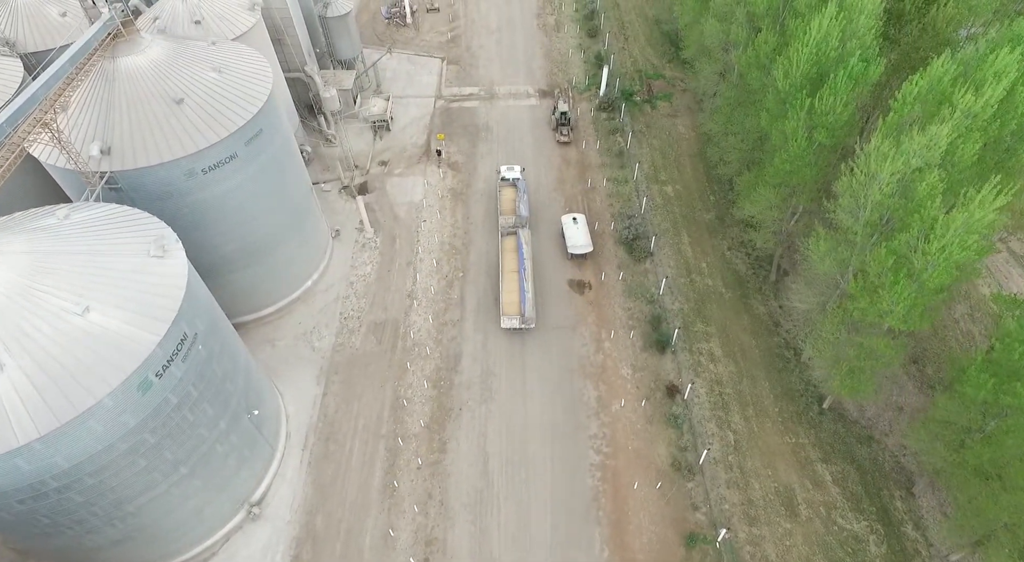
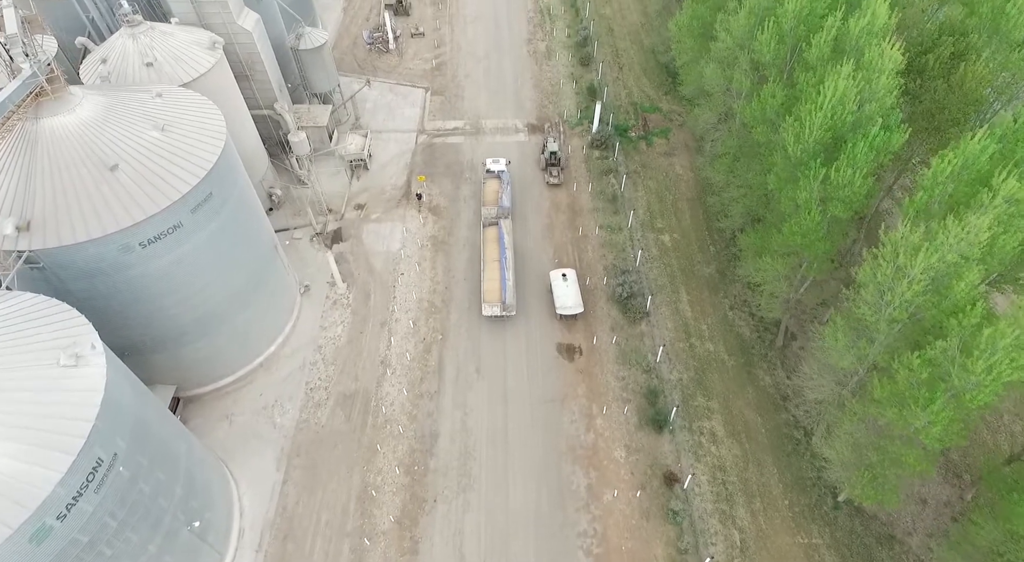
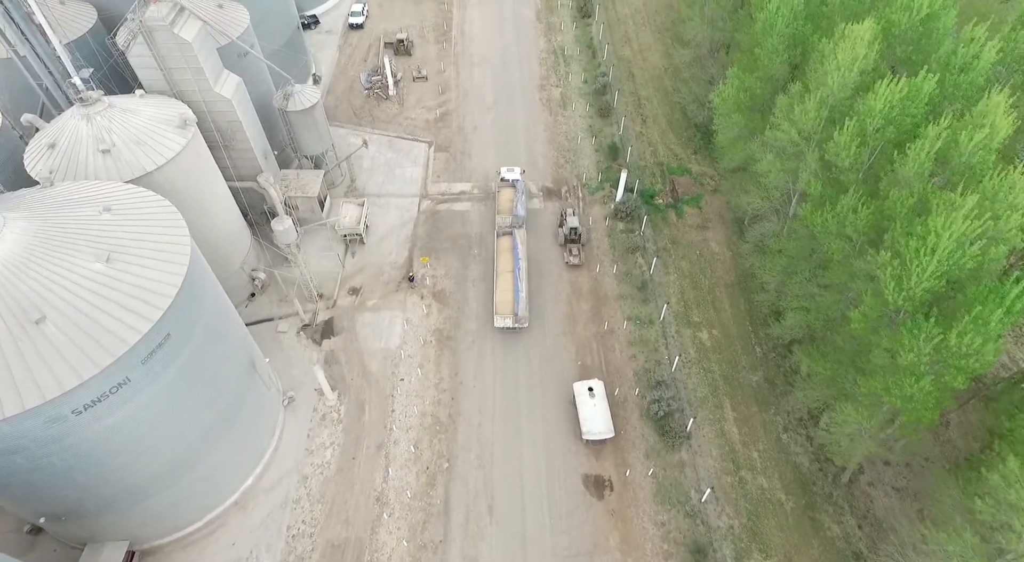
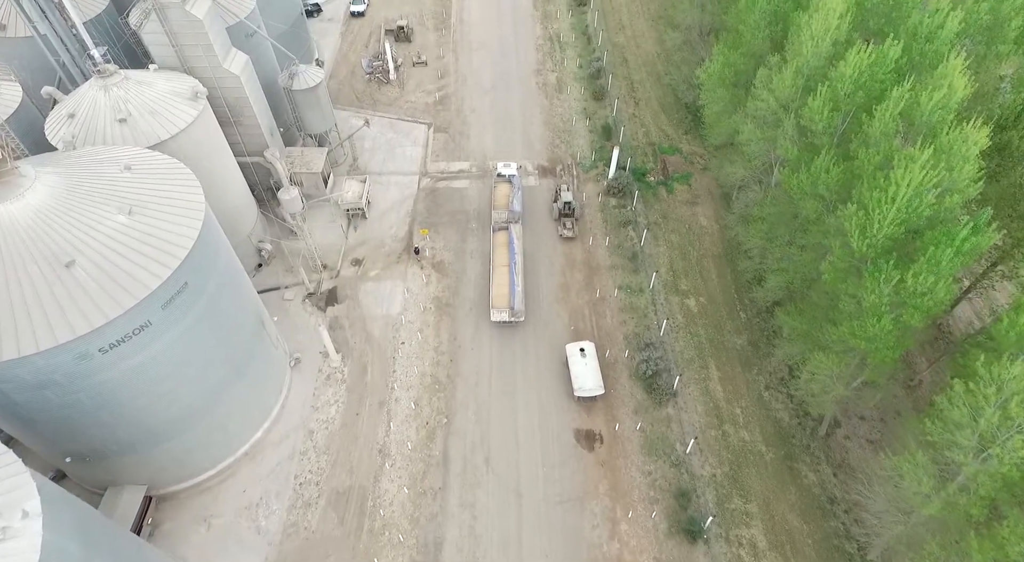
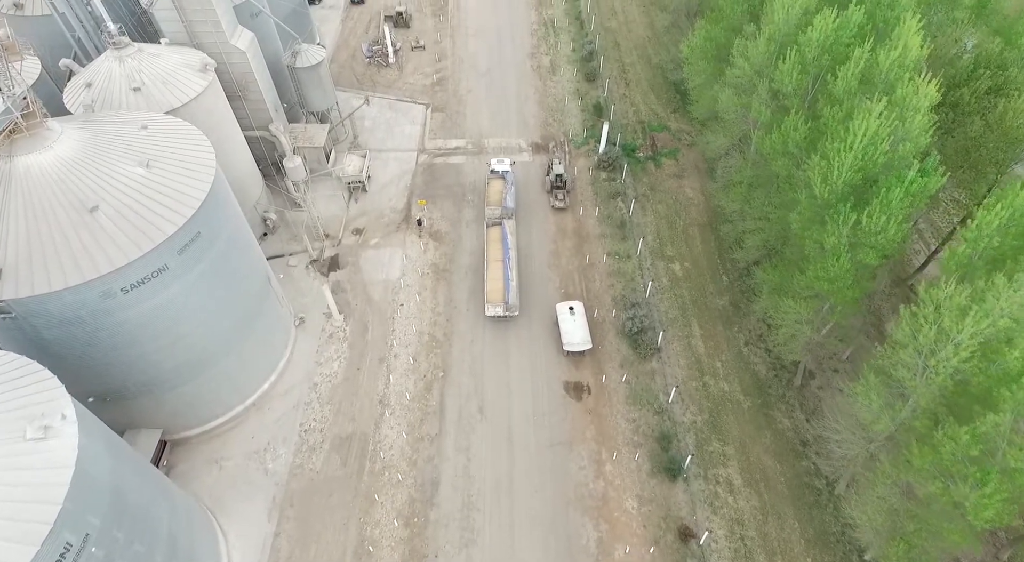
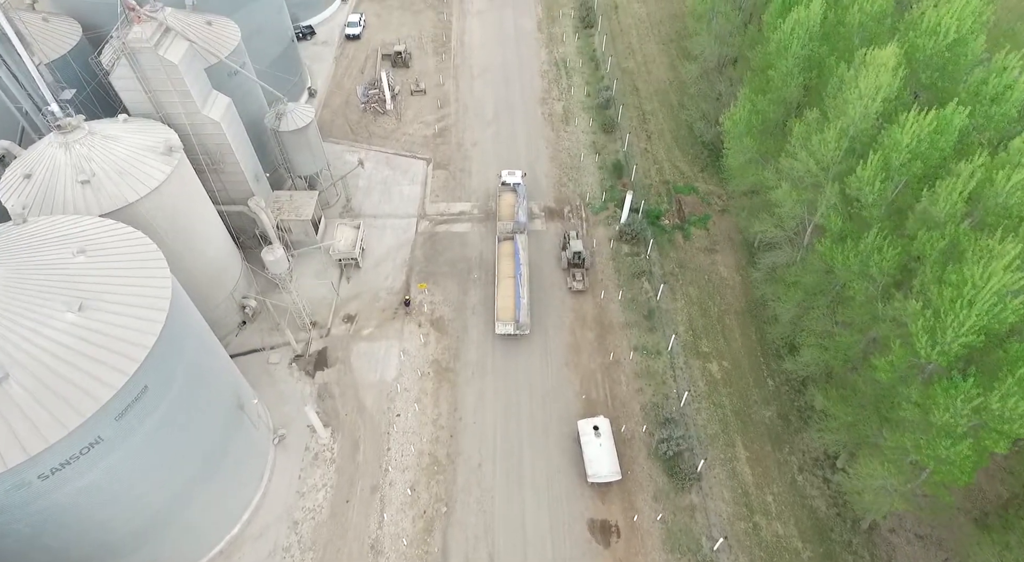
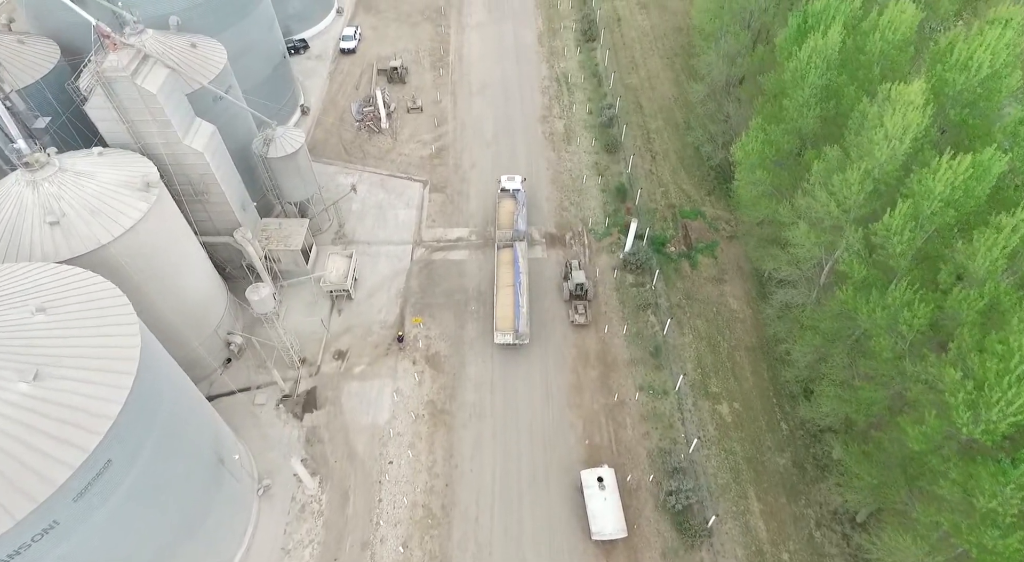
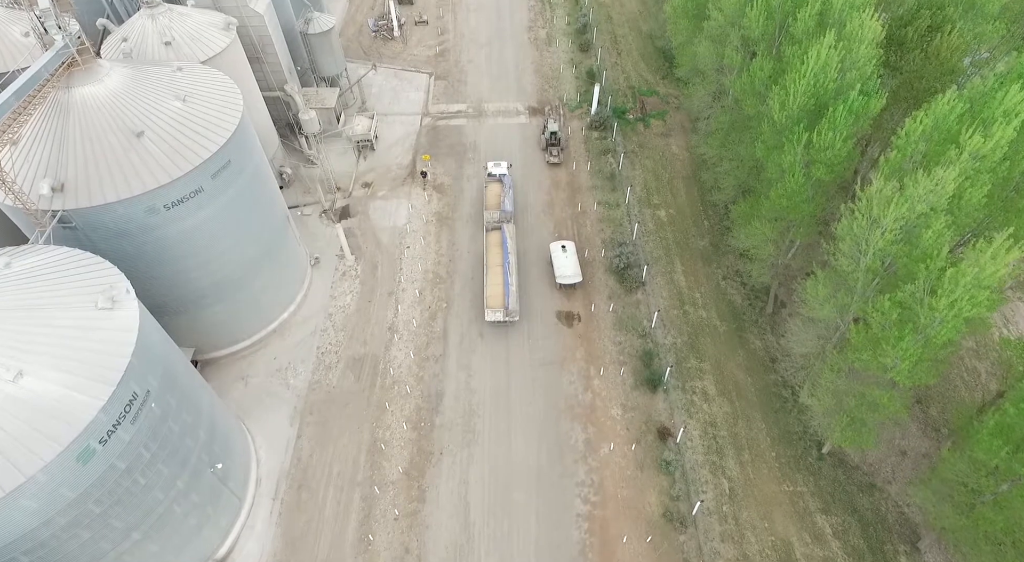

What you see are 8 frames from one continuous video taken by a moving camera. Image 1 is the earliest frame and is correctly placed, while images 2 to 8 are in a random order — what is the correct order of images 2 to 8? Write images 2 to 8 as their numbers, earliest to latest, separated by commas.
8, 2, 5, 4, 3, 6, 7
